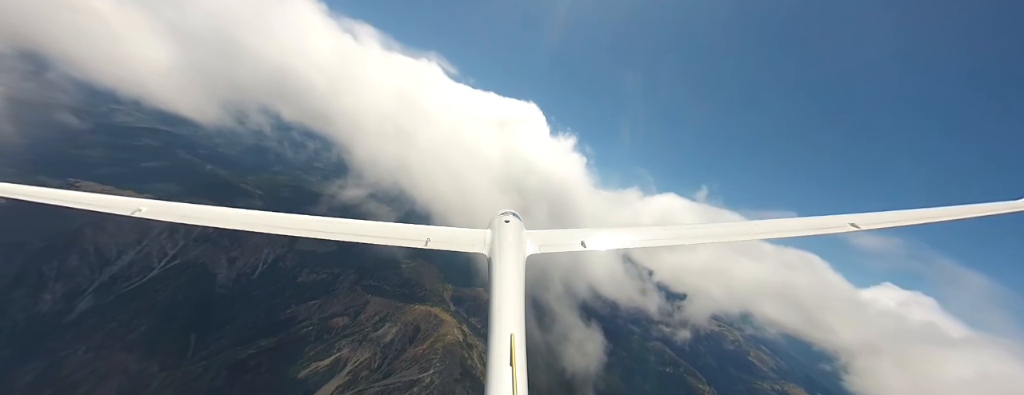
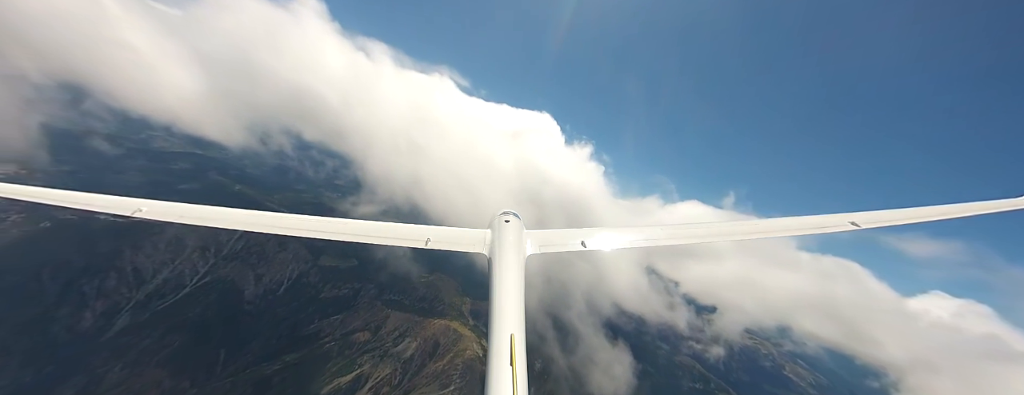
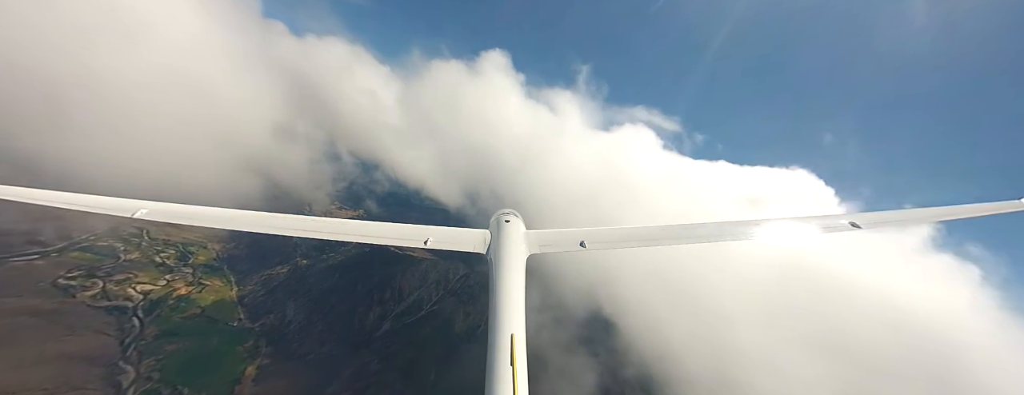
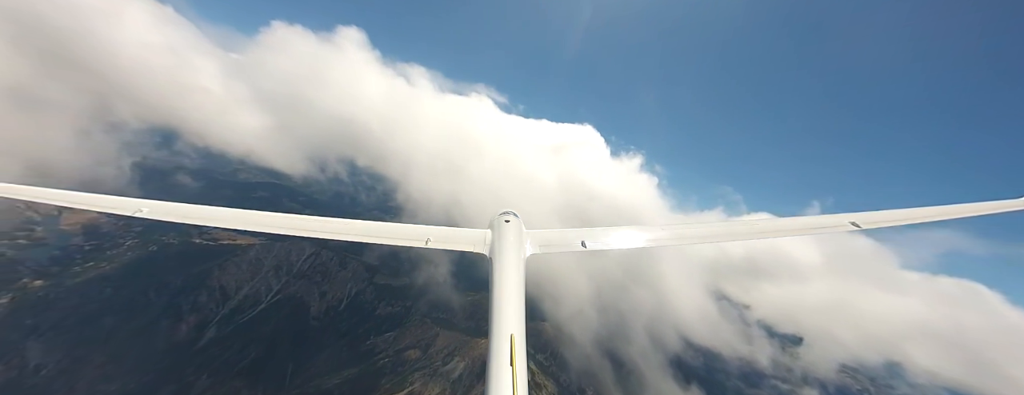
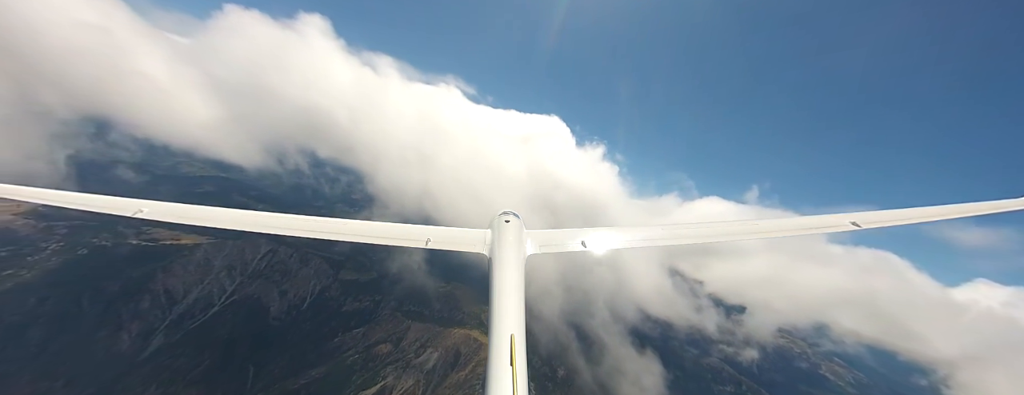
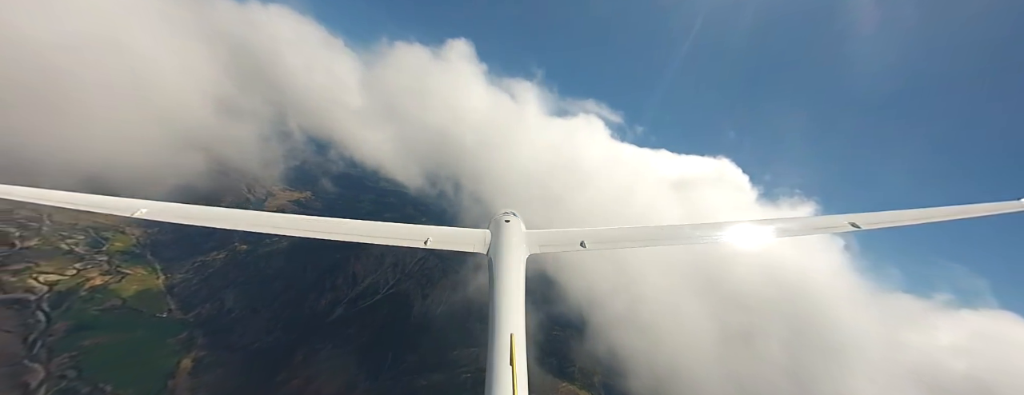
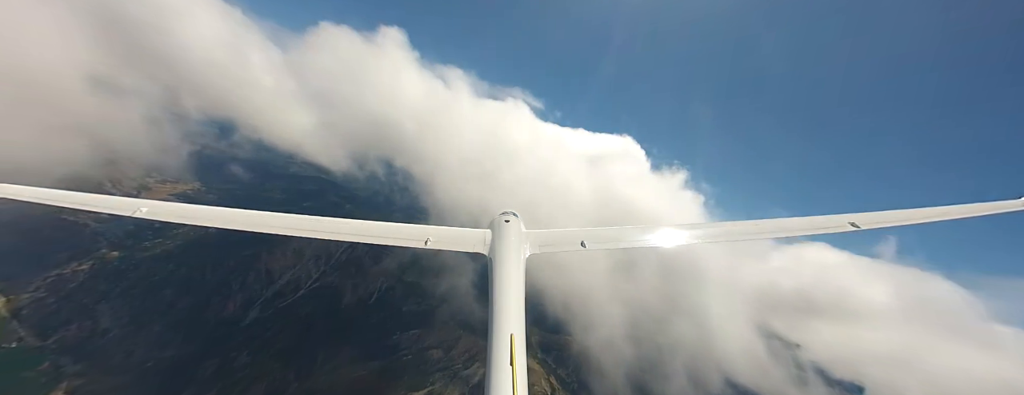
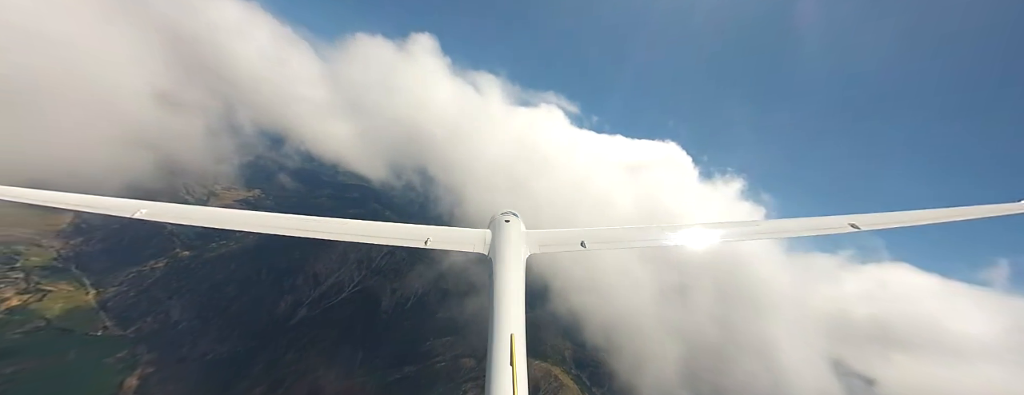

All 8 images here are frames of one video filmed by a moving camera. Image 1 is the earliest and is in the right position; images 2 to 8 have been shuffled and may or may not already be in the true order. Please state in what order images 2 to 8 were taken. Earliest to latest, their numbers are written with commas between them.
2, 5, 4, 7, 8, 6, 3
